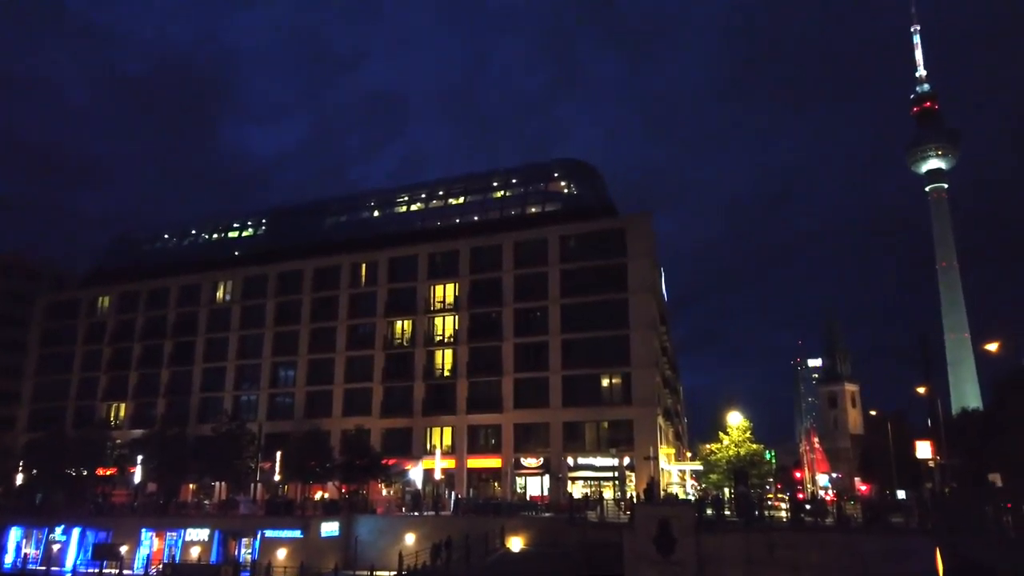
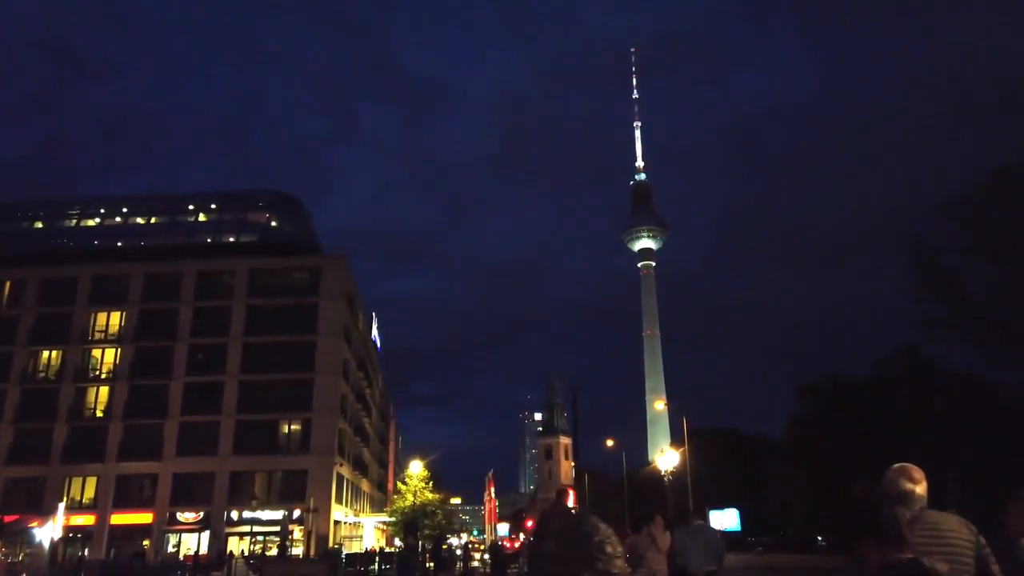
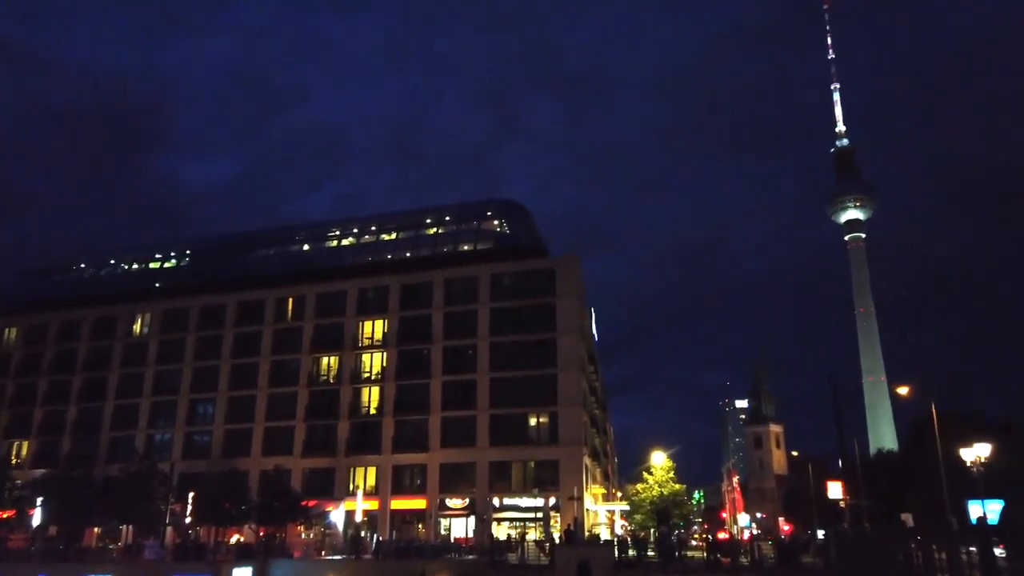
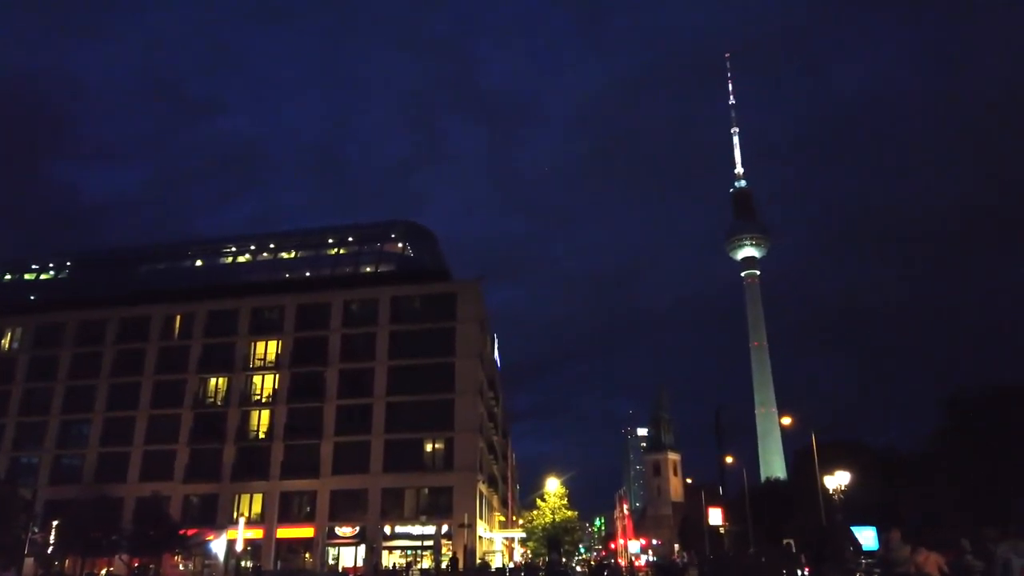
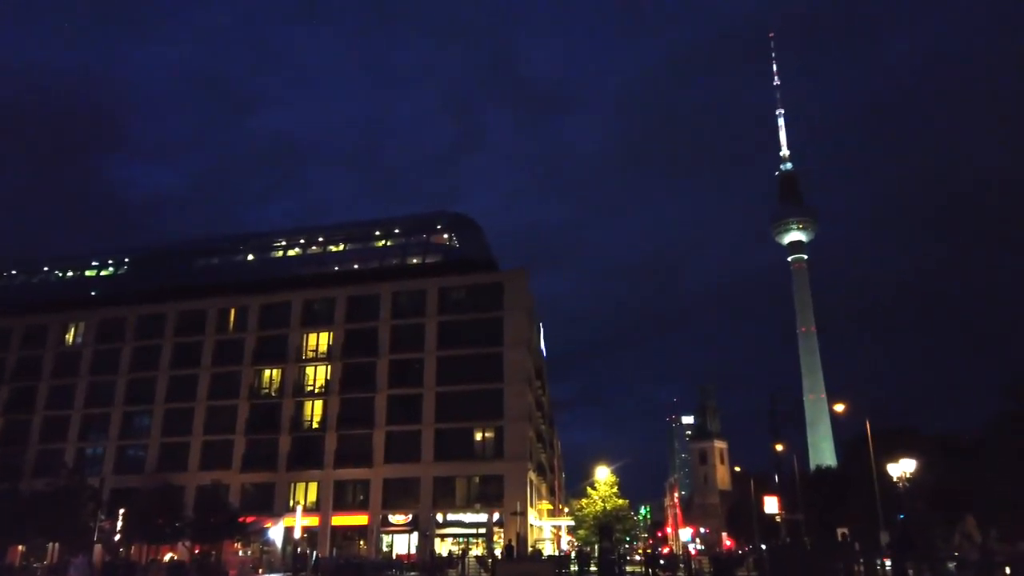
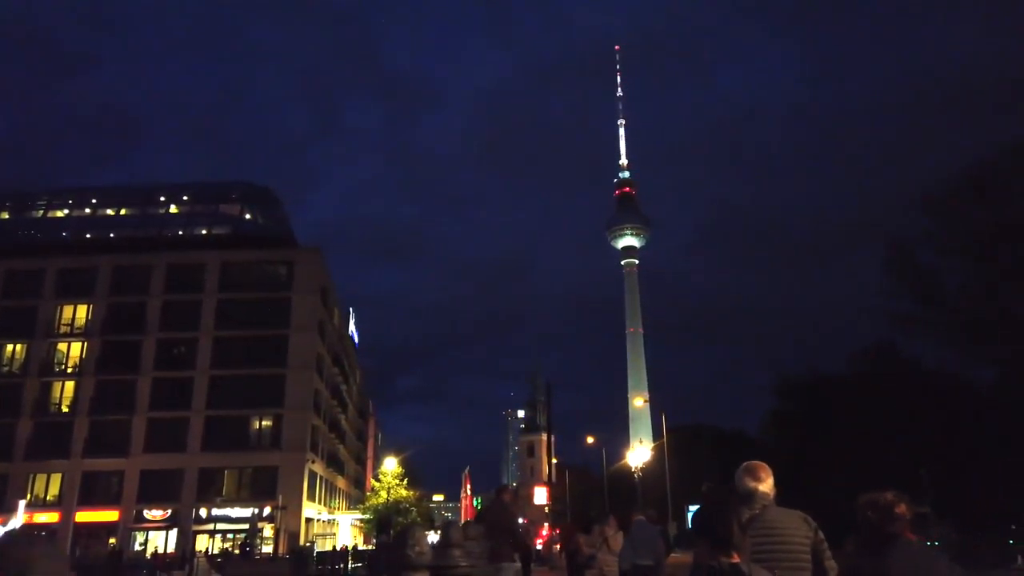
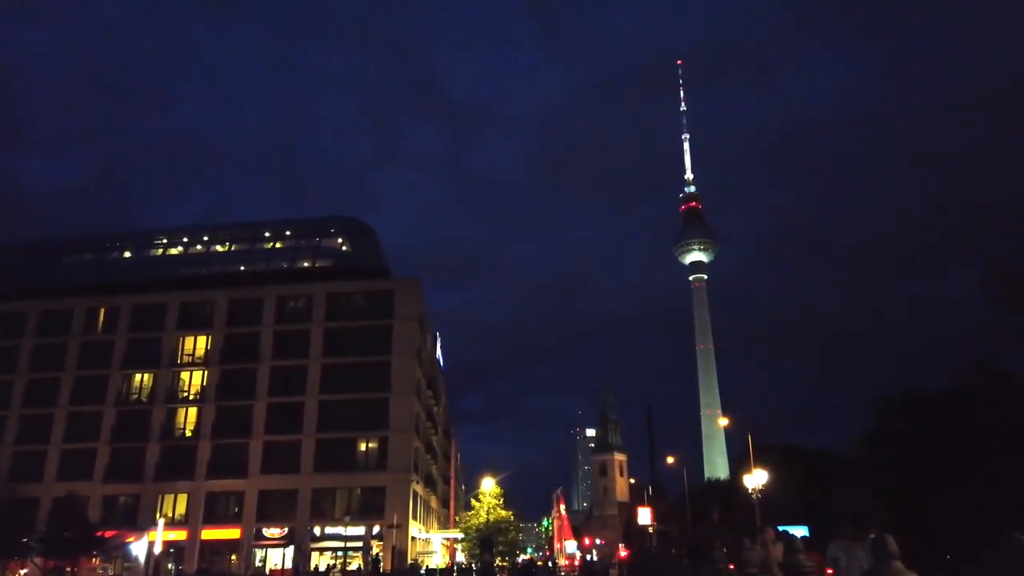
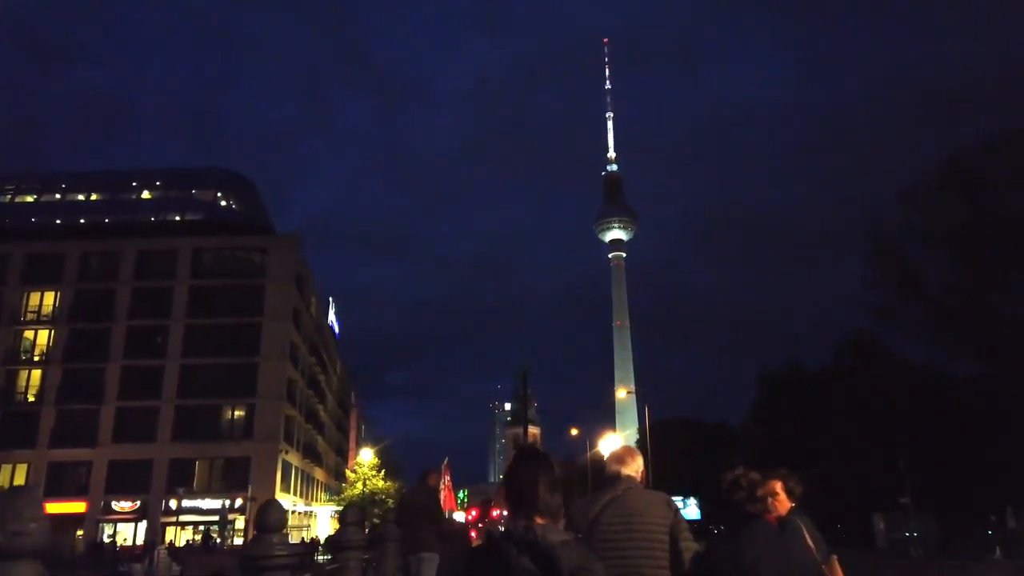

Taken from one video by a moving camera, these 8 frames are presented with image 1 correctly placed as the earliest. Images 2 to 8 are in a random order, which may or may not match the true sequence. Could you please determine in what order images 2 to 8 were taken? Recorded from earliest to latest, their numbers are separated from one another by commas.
3, 5, 4, 7, 2, 6, 8
